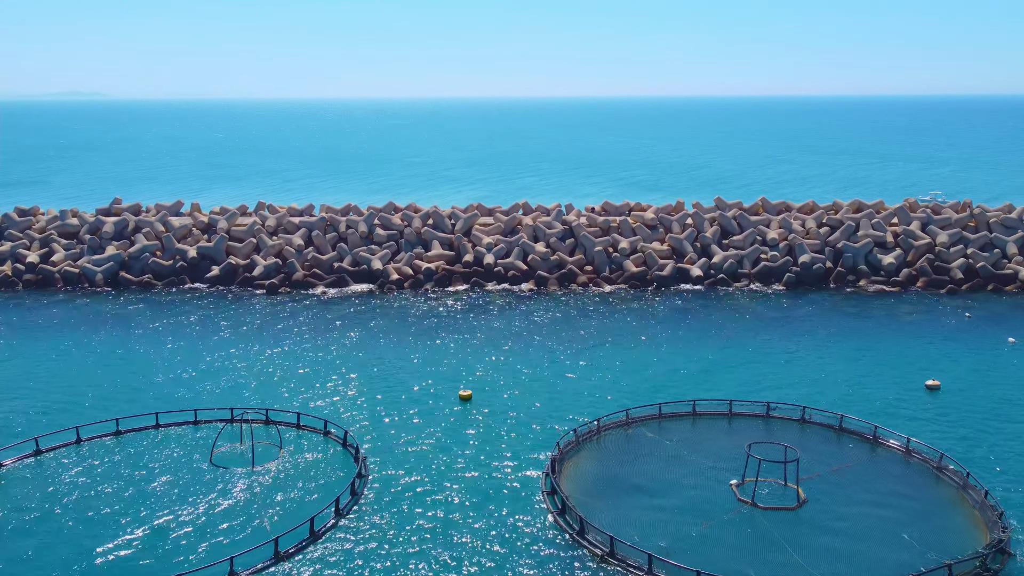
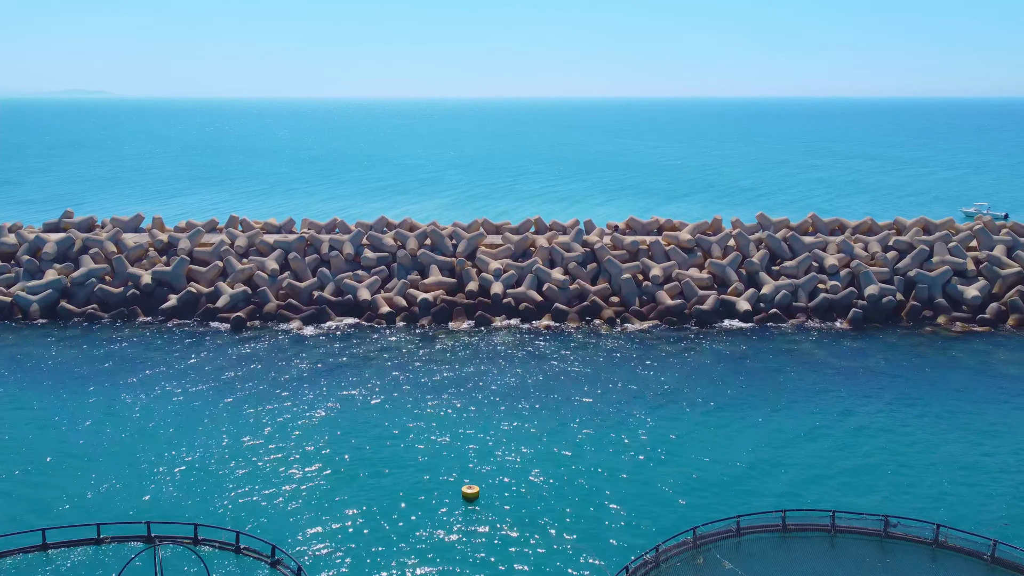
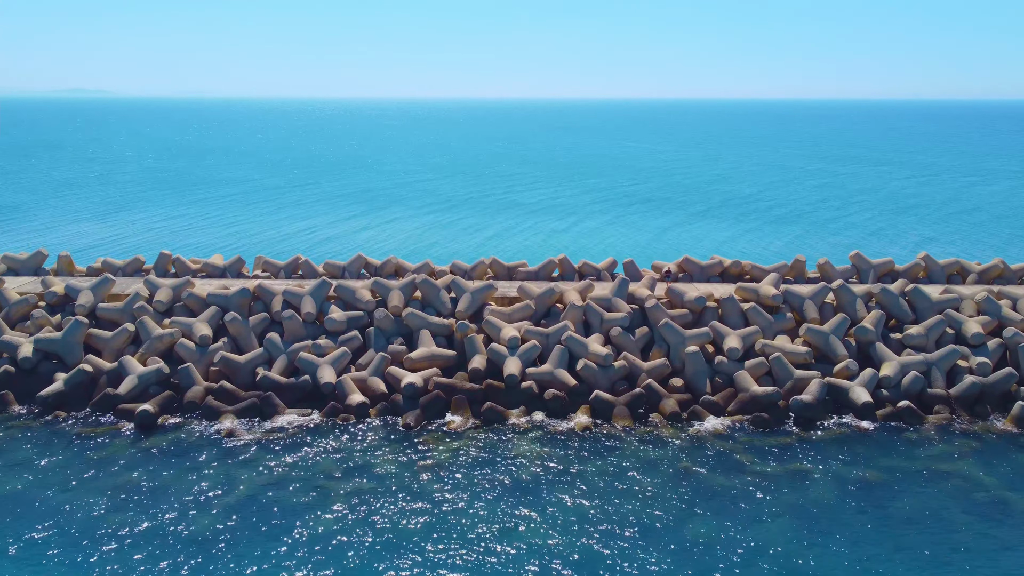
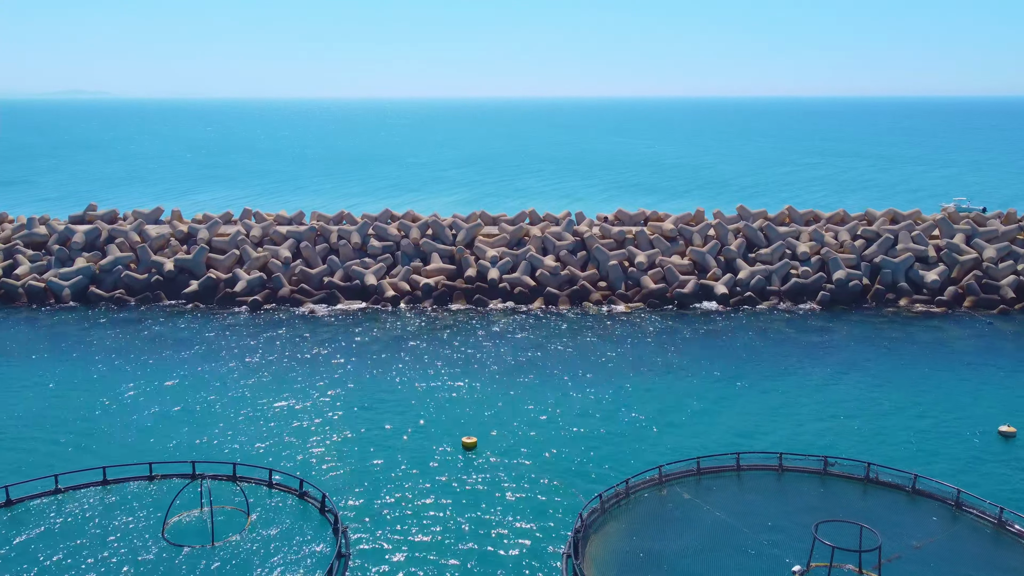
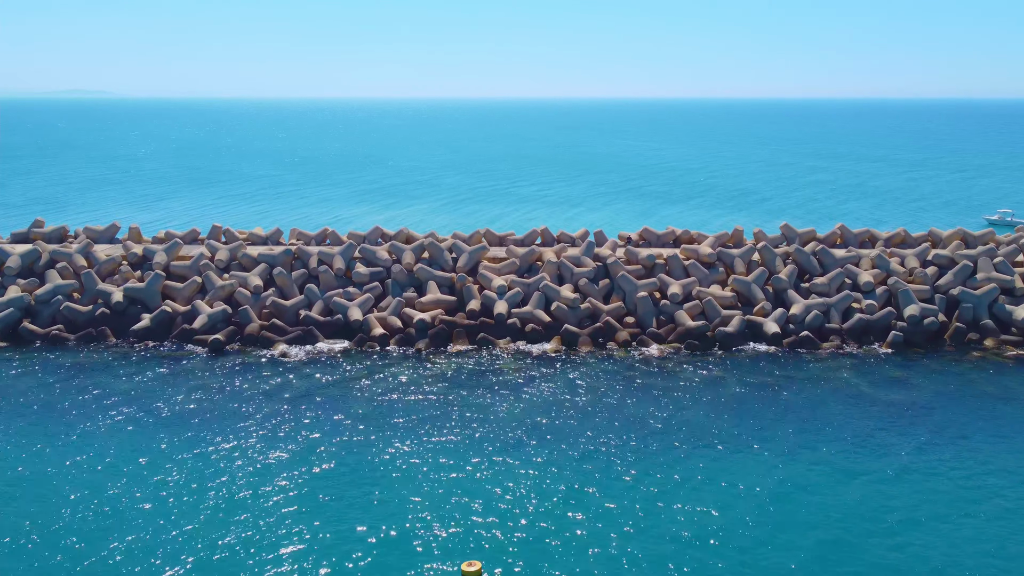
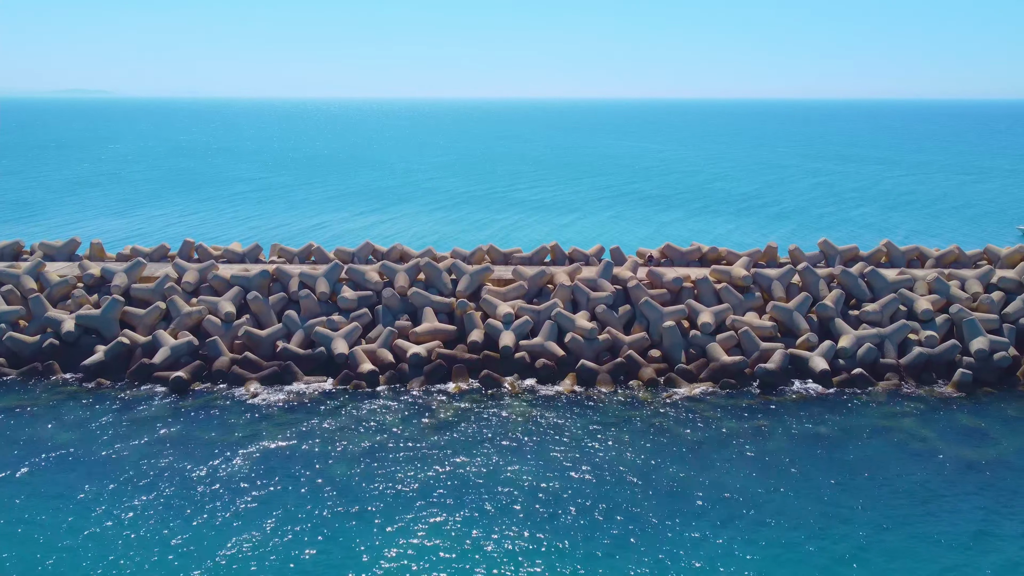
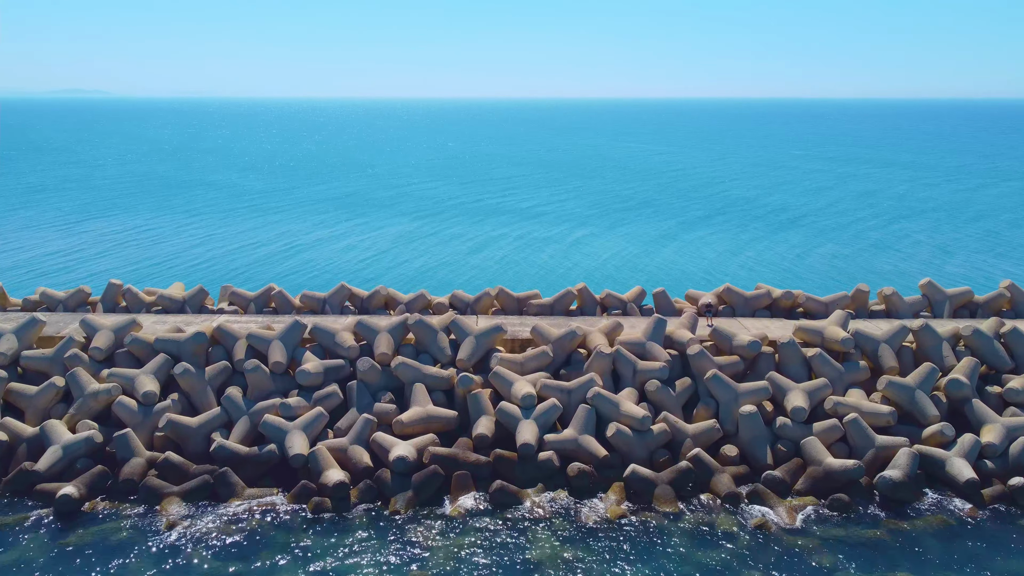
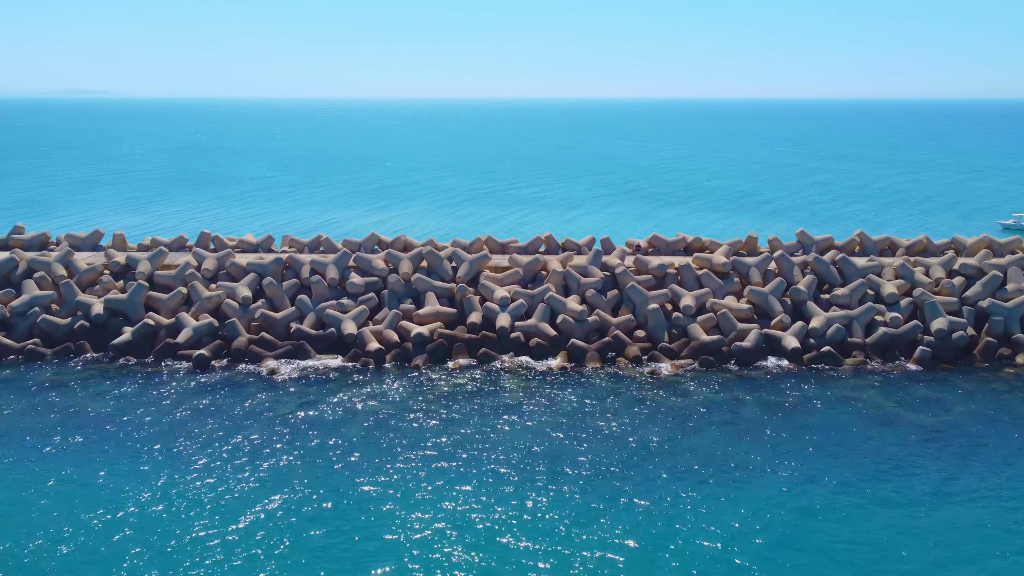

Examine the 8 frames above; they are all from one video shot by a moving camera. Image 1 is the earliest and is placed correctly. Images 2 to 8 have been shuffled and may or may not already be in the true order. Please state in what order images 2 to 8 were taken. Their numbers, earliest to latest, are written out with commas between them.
4, 2, 5, 8, 6, 3, 7
